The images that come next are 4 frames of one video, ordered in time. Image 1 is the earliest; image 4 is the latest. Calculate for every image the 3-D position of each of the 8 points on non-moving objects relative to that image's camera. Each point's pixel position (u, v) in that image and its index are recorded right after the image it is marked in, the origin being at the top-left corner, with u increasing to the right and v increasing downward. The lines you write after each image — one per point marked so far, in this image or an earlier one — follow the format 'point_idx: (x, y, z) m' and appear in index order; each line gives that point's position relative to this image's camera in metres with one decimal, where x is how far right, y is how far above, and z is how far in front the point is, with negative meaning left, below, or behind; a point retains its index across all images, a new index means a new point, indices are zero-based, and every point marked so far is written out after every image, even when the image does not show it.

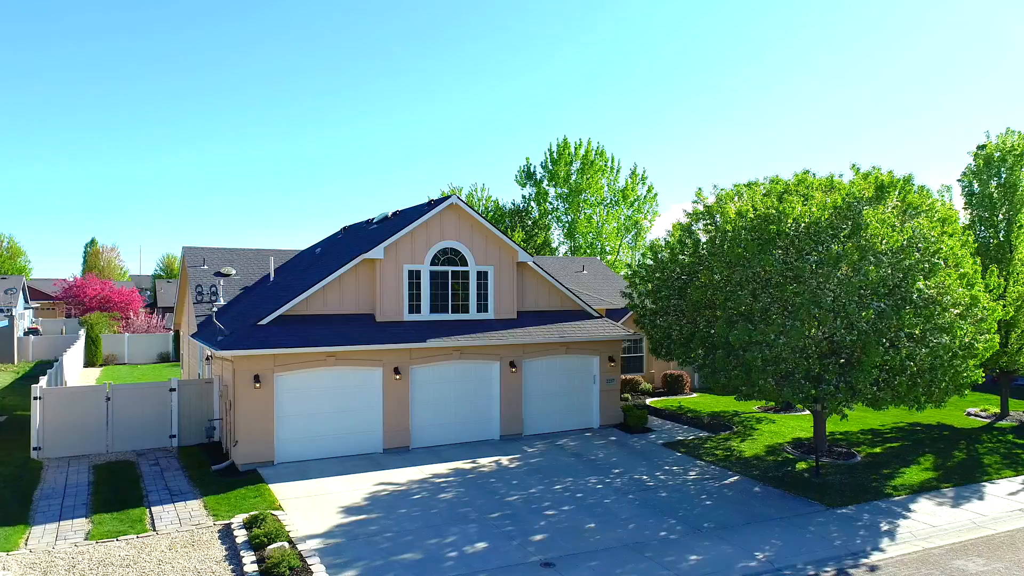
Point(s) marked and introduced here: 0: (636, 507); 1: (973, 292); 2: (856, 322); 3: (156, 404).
0: (+2.3, -4.1, +12.5) m
1: (+9.4, -0.1, +13.6) m
2: (+6.6, -0.6, +12.7) m
3: (-8.9, -2.9, +16.6) m
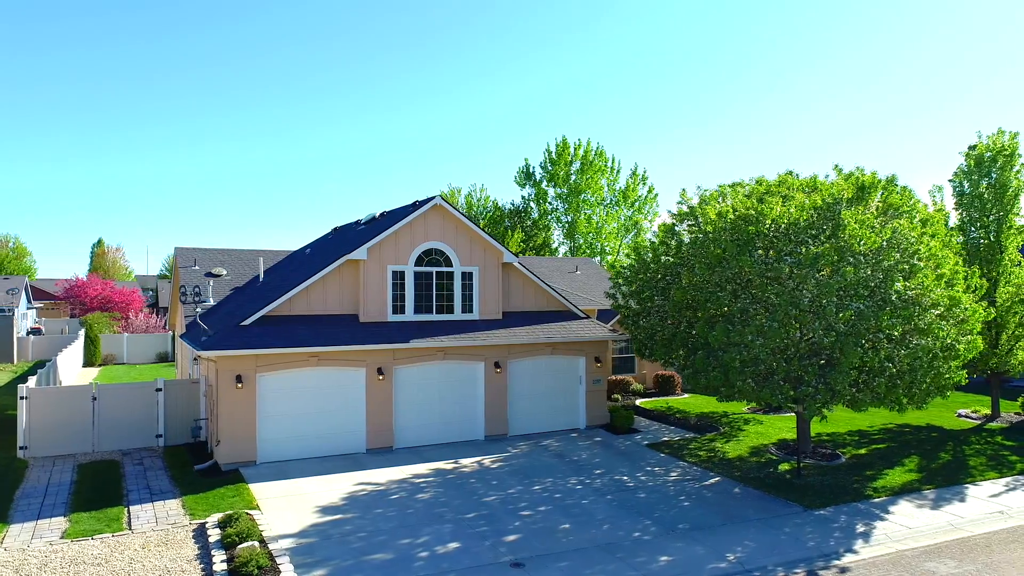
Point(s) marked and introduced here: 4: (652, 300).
0: (+1.9, -4.1, +12.5) m
1: (+9.0, -0.1, +13.5) m
2: (+6.2, -0.7, +12.7) m
3: (-9.3, -2.9, +16.7) m
4: (+3.4, -0.3, +16.2) m
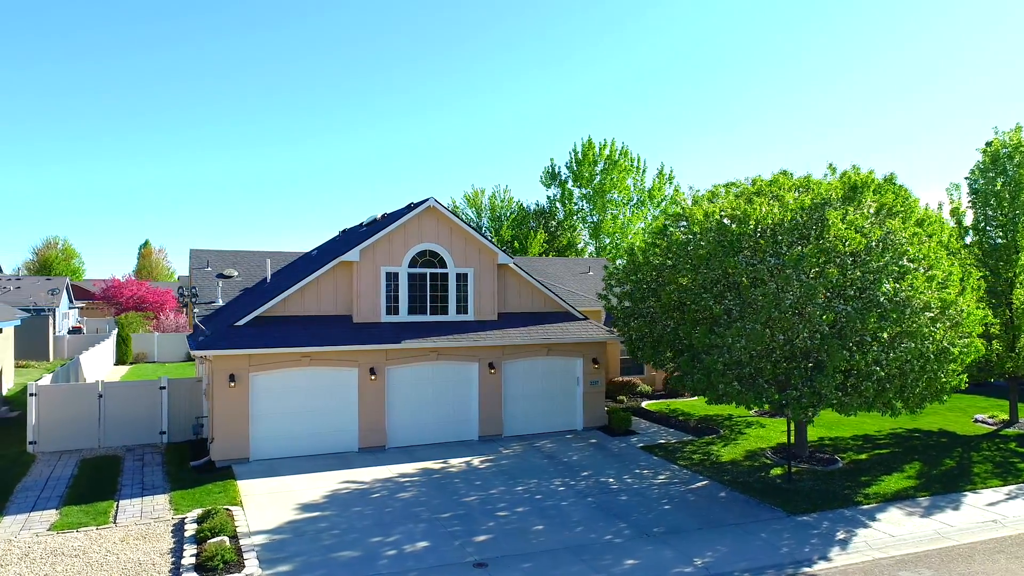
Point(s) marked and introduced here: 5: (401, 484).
0: (+1.5, -4.2, +12.4) m
1: (+8.6, -0.1, +13.1) m
2: (+5.8, -0.7, +12.5) m
3: (-9.5, -3.0, +17.2) m
4: (+3.2, -0.3, +16.1) m
5: (-2.3, -4.0, +13.7) m
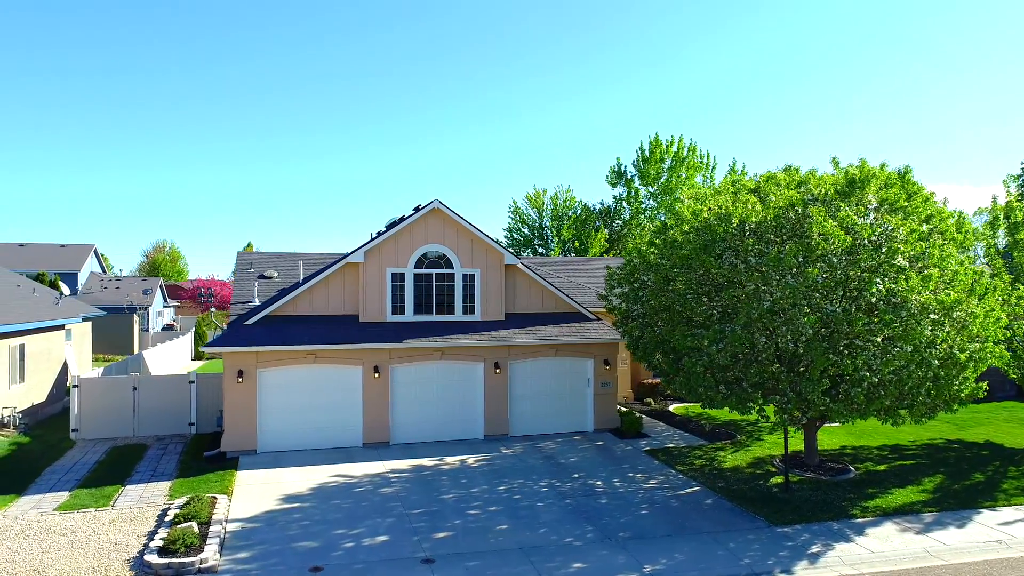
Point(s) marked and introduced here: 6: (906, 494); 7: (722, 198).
0: (+1.0, -4.2, +12.3) m
1: (+8.1, -0.1, +12.2) m
2: (+5.2, -0.7, +11.9) m
3: (-9.3, -3.0, +18.5) m
4: (+3.1, -0.3, +15.8) m
5: (-2.6, -4.0, +14.0) m
6: (+8.1, -4.2, +13.6) m
7: (+4.5, +1.9, +13.9) m
